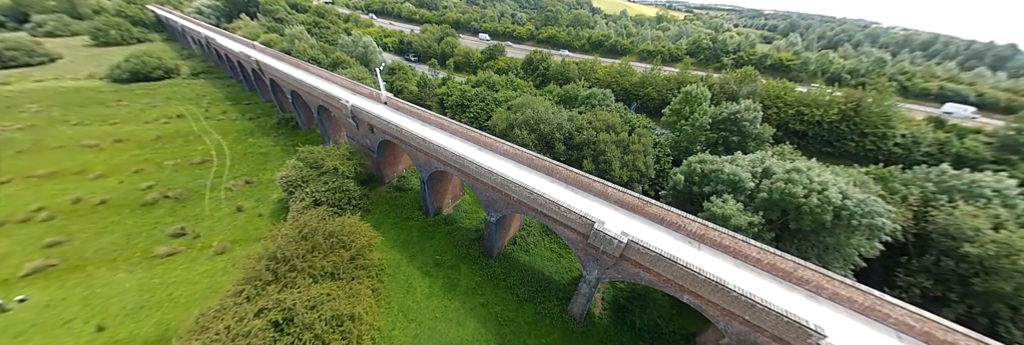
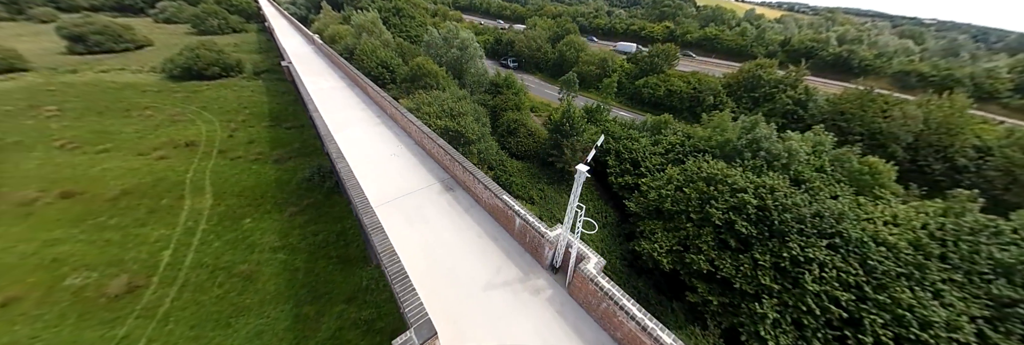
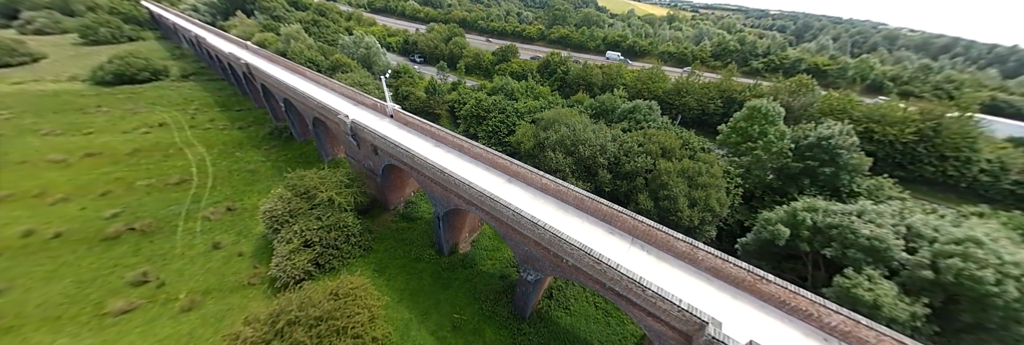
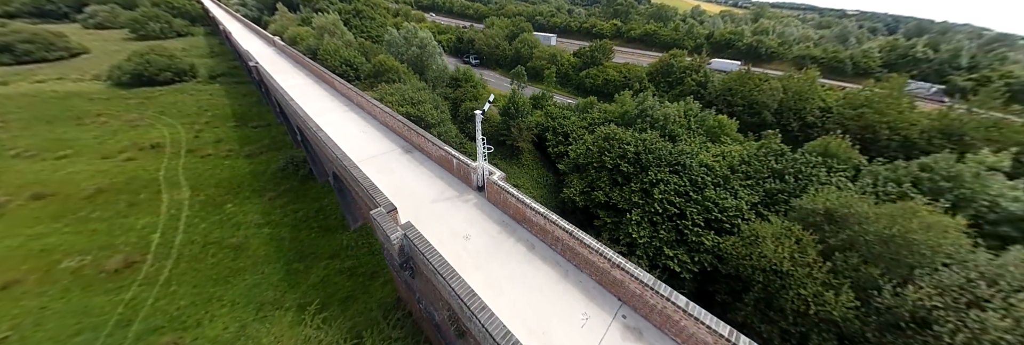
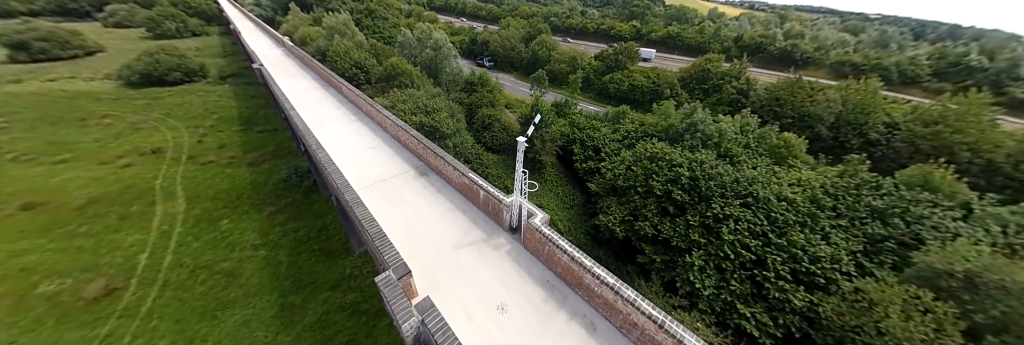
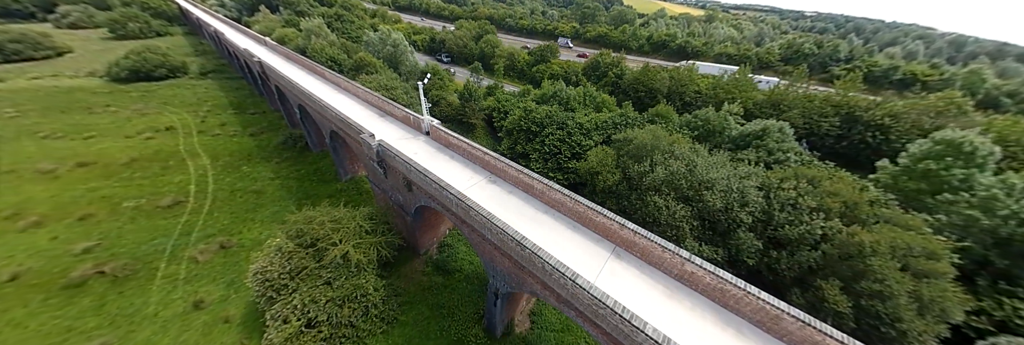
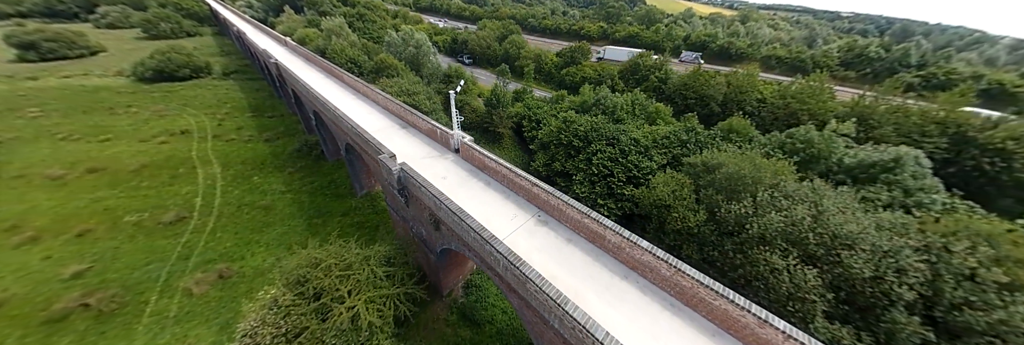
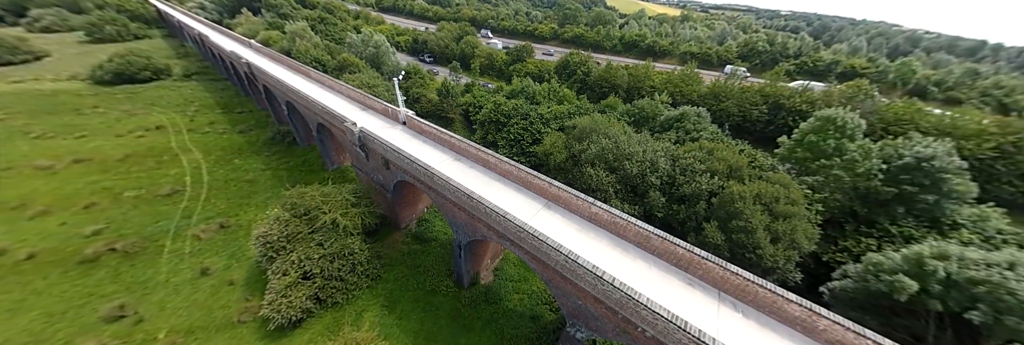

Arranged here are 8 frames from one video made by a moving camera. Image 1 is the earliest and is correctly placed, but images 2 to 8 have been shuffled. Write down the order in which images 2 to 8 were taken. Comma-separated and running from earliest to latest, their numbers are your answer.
3, 8, 6, 7, 4, 5, 2
